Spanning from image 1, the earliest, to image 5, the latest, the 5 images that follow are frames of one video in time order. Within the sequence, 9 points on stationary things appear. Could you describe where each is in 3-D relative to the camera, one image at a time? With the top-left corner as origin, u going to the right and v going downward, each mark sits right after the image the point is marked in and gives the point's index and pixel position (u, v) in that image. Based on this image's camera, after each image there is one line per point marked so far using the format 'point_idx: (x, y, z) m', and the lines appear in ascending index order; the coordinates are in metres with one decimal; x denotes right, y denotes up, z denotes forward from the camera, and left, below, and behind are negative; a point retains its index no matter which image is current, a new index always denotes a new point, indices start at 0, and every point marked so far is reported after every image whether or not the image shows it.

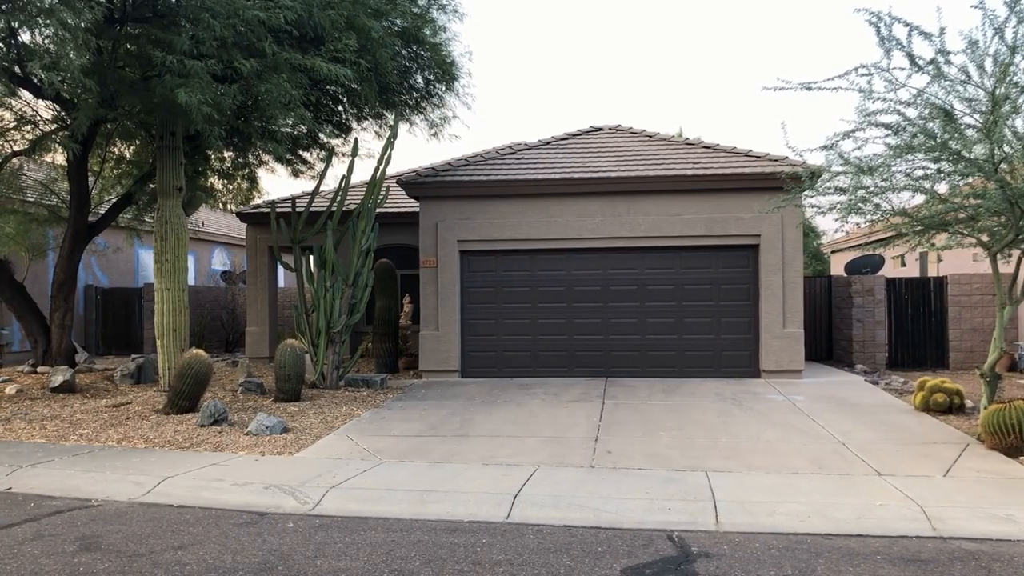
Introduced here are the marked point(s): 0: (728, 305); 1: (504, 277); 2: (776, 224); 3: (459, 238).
0: (+3.1, -0.3, +13.1) m
1: (-0.1, +0.2, +13.7) m
2: (+3.7, +0.9, +12.9) m
3: (-0.8, +0.7, +13.6) m
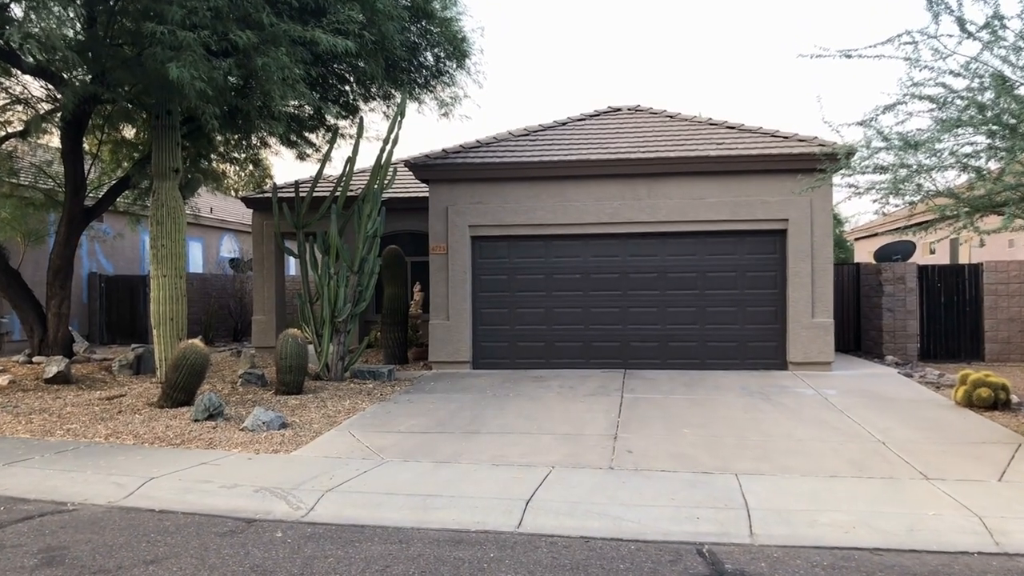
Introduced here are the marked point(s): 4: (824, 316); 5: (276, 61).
0: (+3.3, -0.1, +12.5) m
1: (+0.1, +0.3, +13.1) m
2: (+3.9, +1.1, +12.2) m
3: (-0.6, +0.9, +13.0) m
4: (+4.2, -0.4, +12.2) m
5: (-2.5, +2.4, +9.6) m
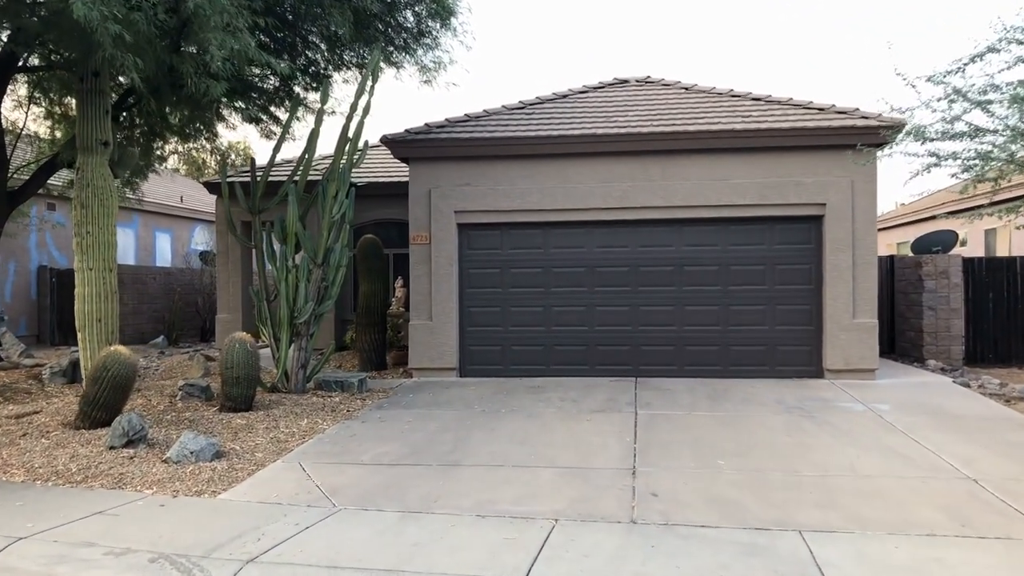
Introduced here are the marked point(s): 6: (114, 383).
0: (+3.2, 0.0, +10.8) m
1: (0.0, +0.4, +11.3) m
2: (+3.8, +1.1, +10.5) m
3: (-0.7, +1.0, +11.3) m
4: (+4.1, -0.3, +10.5) m
5: (-2.5, +2.4, +7.8) m
6: (-3.5, -0.8, +8.0) m
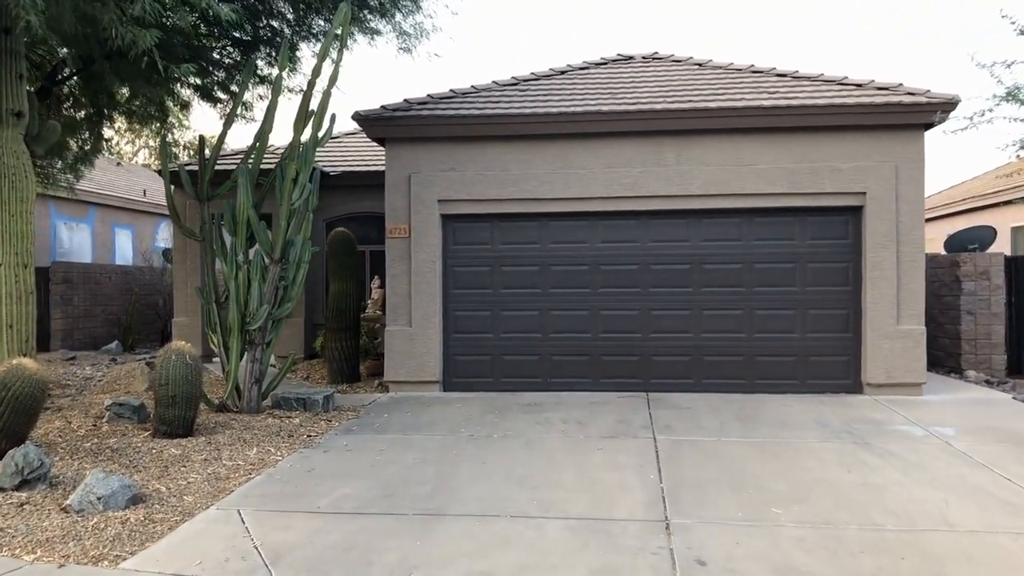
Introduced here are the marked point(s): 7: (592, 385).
0: (+3.1, 0.0, +9.4) m
1: (-0.1, +0.4, +9.9) m
2: (+3.8, +1.1, +9.1) m
3: (-0.8, +1.0, +9.8) m
4: (+4.0, -0.3, +9.1) m
5: (-2.6, +2.4, +6.3) m
6: (-3.5, -0.8, +6.5) m
7: (+0.8, -1.0, +9.6) m
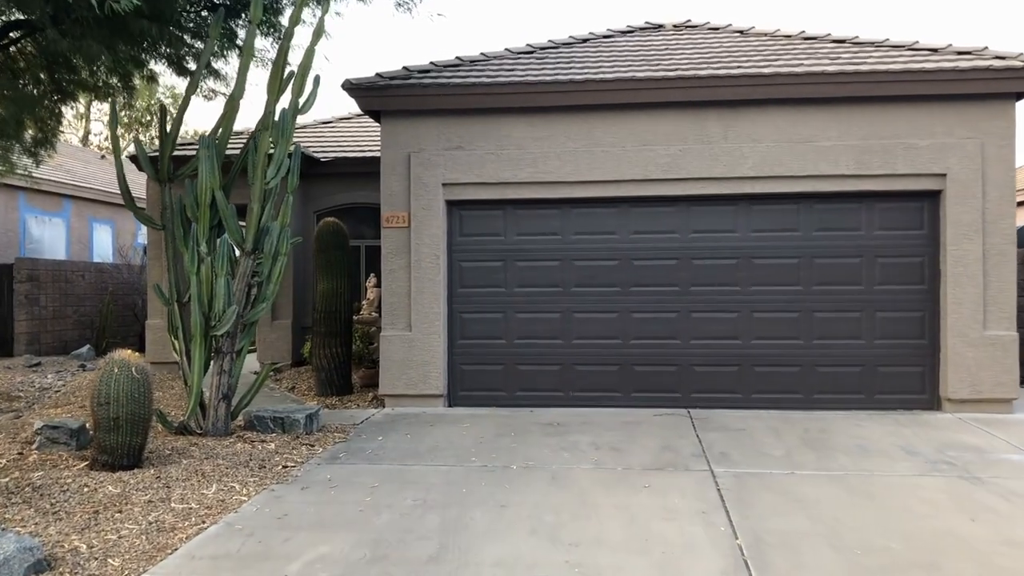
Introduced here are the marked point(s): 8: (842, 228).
0: (+3.3, 0.0, +8.0) m
1: (+0.1, +0.4, +8.5) m
2: (+3.9, +1.1, +7.8) m
3: (-0.6, +1.0, +8.4) m
4: (+4.2, -0.3, +7.8) m
5: (-2.4, +2.5, +4.9) m
6: (-3.4, -0.8, +5.1) m
7: (+1.0, -1.0, +8.3) m
8: (+2.9, +0.5, +8.0) m
